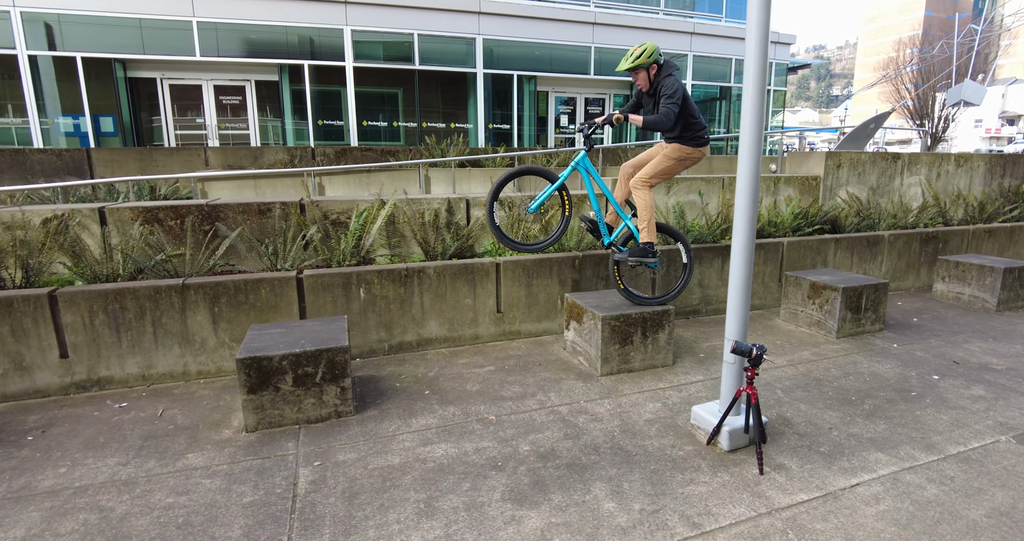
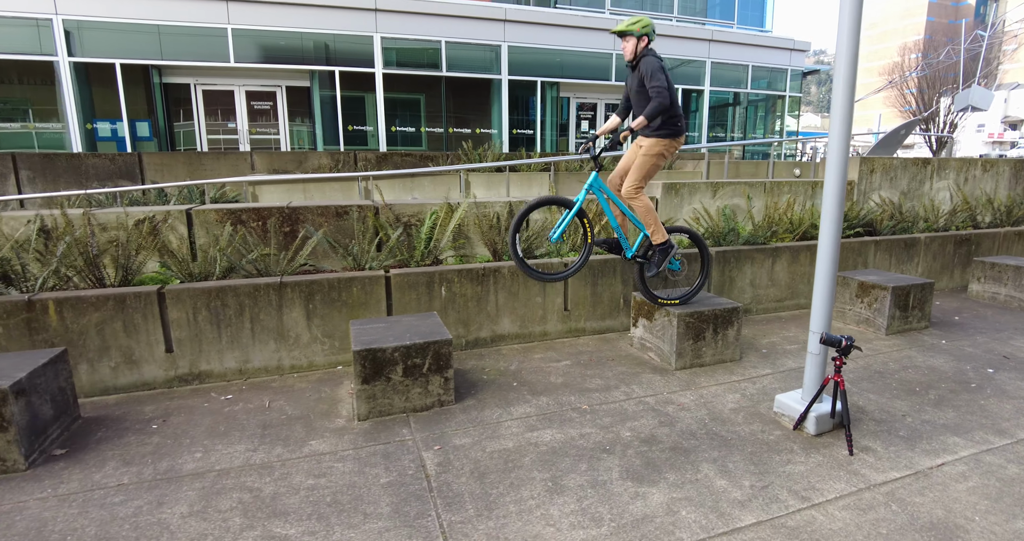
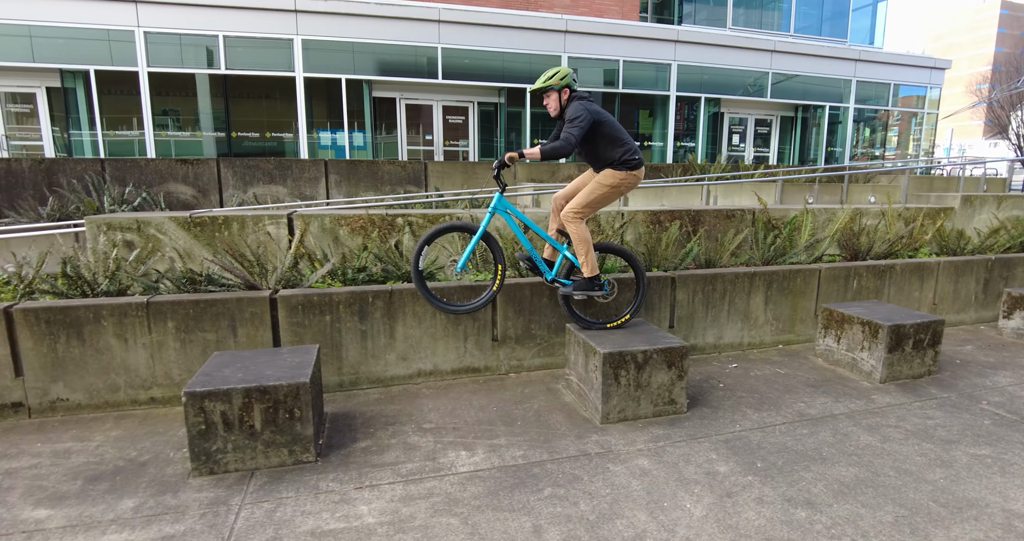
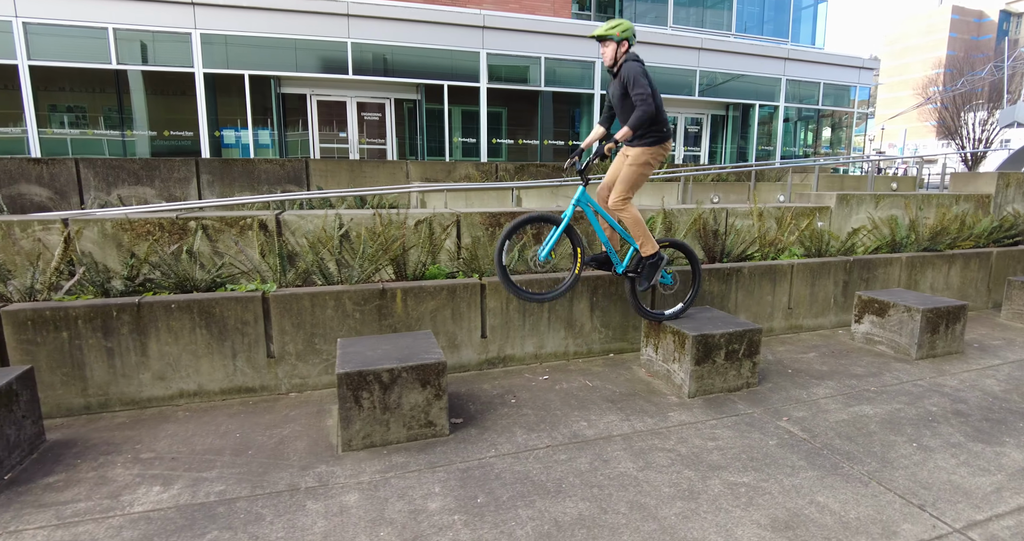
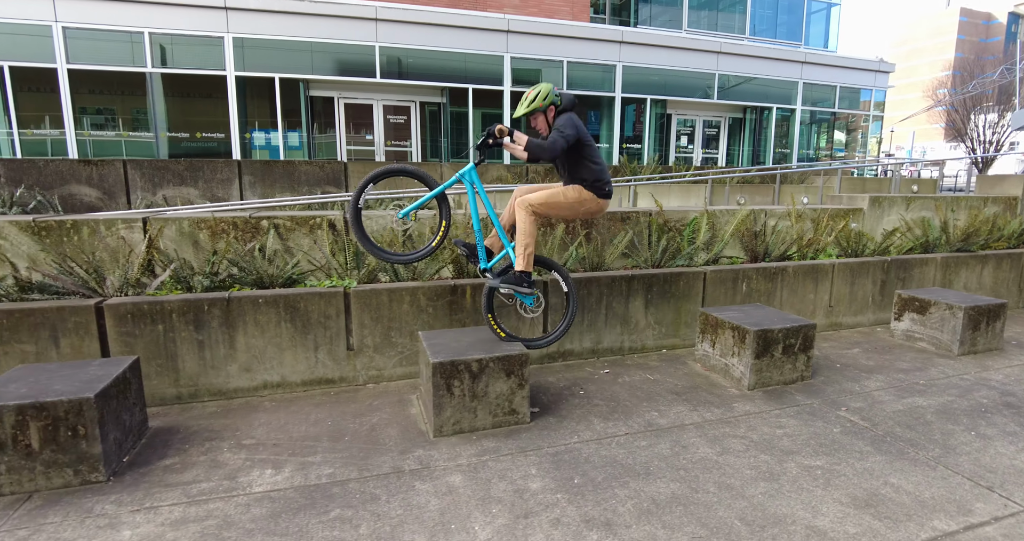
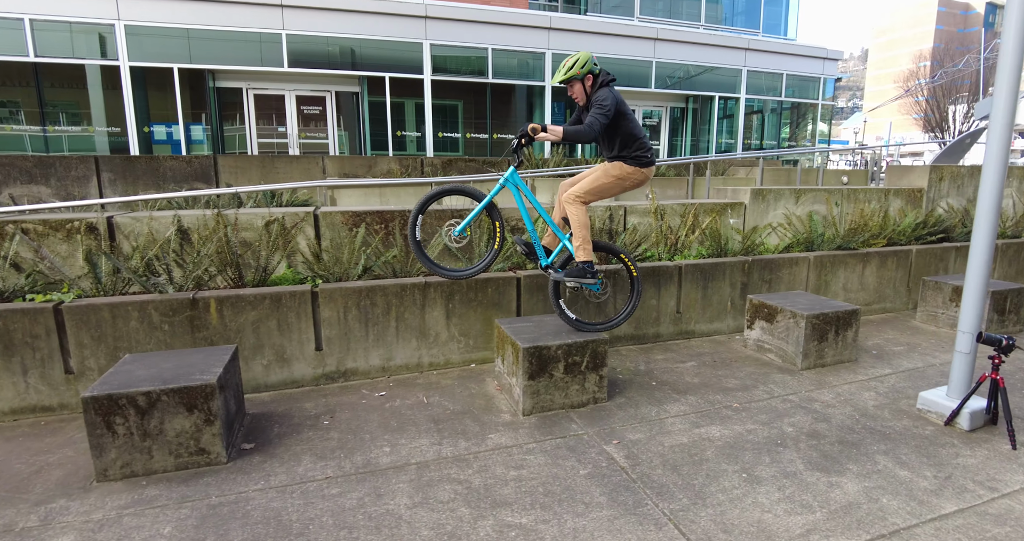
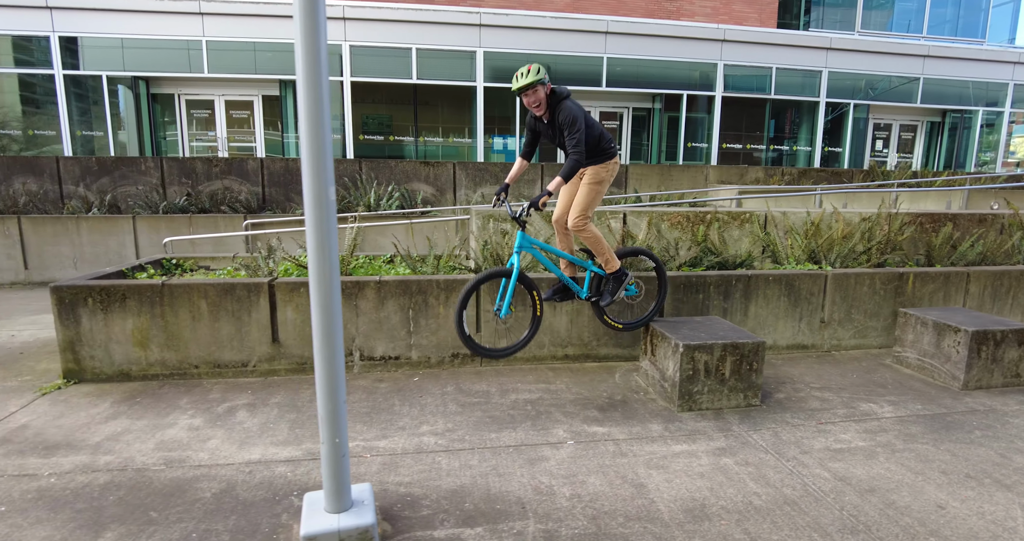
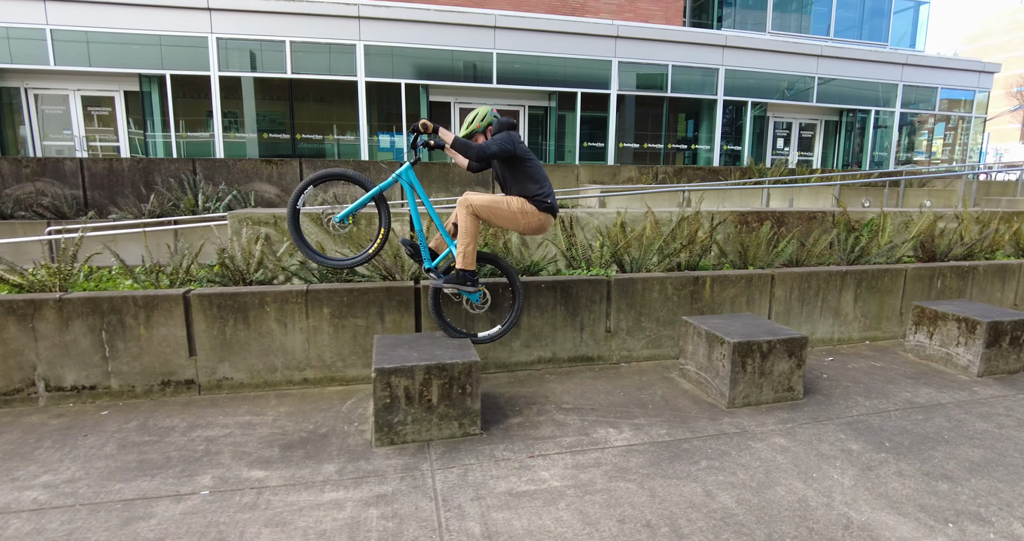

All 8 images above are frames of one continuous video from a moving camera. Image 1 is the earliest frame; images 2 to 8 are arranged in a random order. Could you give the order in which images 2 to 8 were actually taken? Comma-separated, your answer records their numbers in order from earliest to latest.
2, 6, 4, 5, 3, 8, 7
